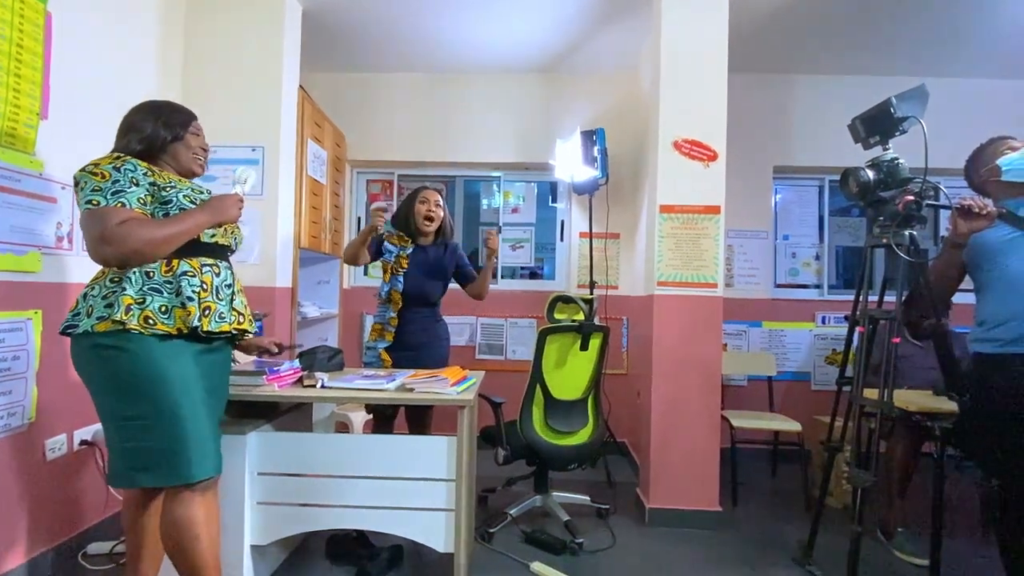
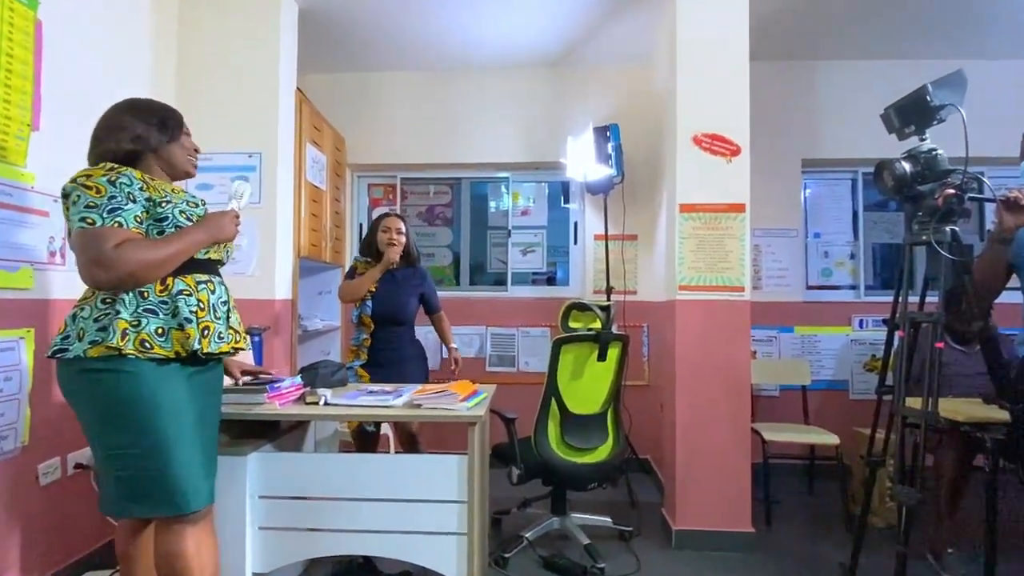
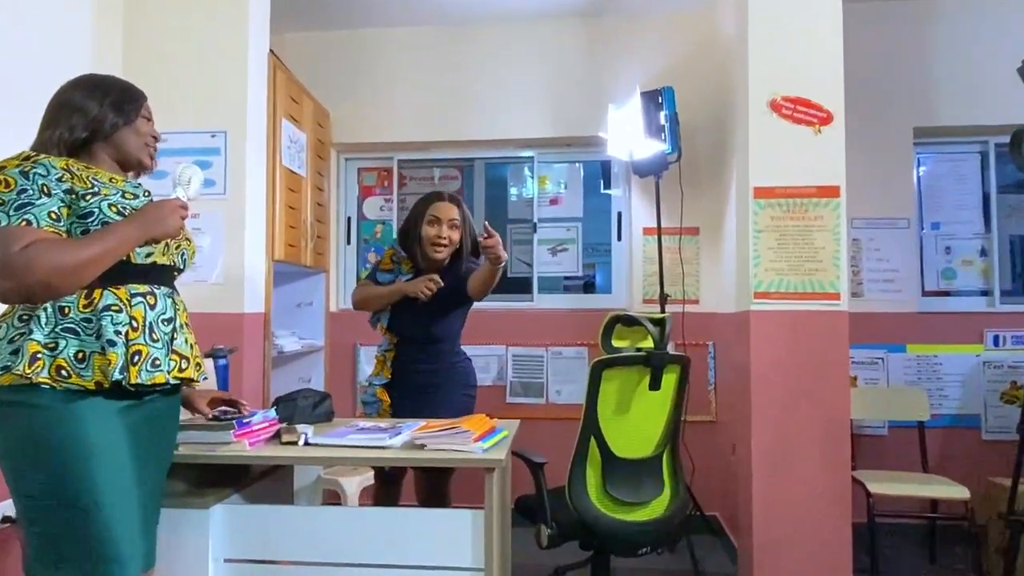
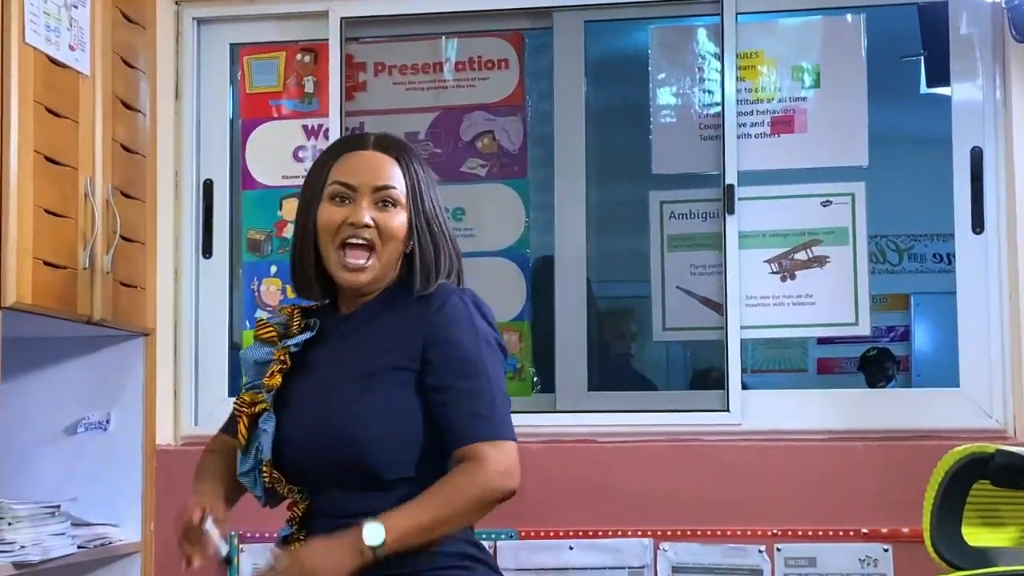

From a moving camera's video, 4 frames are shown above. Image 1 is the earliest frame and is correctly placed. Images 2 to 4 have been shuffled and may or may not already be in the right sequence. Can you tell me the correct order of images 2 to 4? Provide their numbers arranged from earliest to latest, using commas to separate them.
2, 3, 4
